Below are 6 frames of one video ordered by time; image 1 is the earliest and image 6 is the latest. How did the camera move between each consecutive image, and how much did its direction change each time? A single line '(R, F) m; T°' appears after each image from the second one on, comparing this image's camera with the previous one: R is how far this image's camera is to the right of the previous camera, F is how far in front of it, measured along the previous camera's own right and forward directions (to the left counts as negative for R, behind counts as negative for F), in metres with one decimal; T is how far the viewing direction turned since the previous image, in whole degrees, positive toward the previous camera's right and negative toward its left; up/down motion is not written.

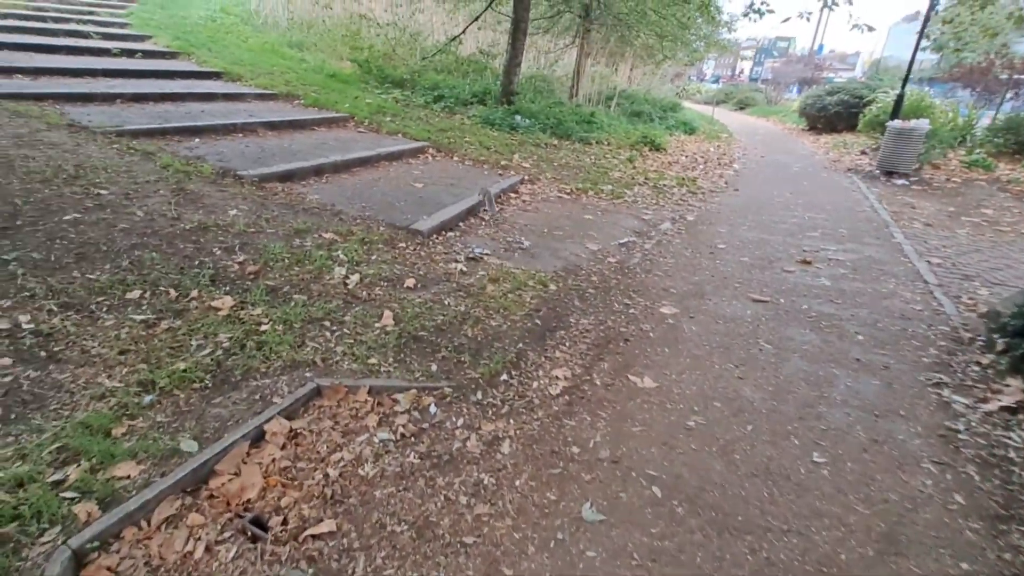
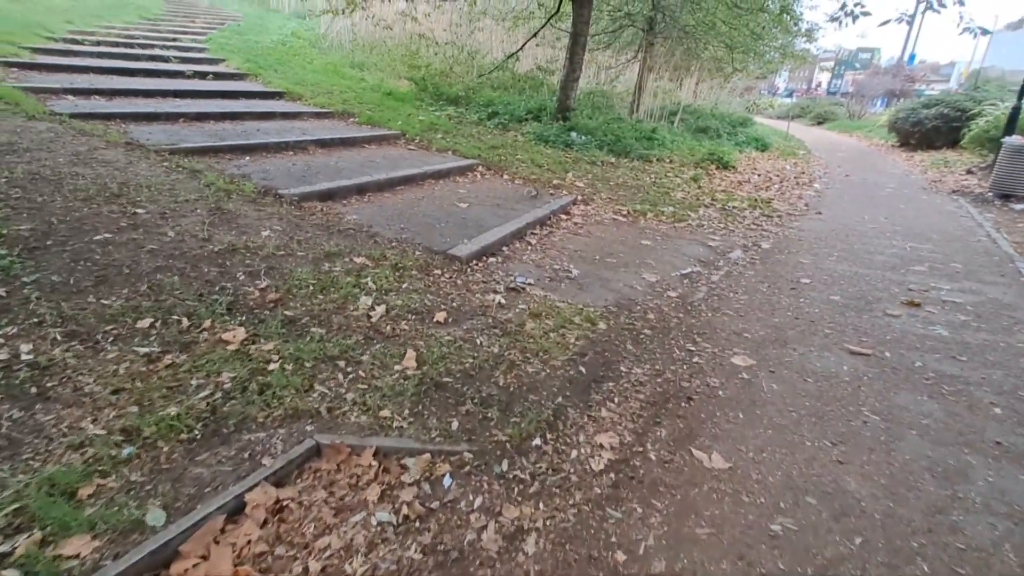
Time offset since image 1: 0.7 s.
(+0.1, +0.4) m; -6°
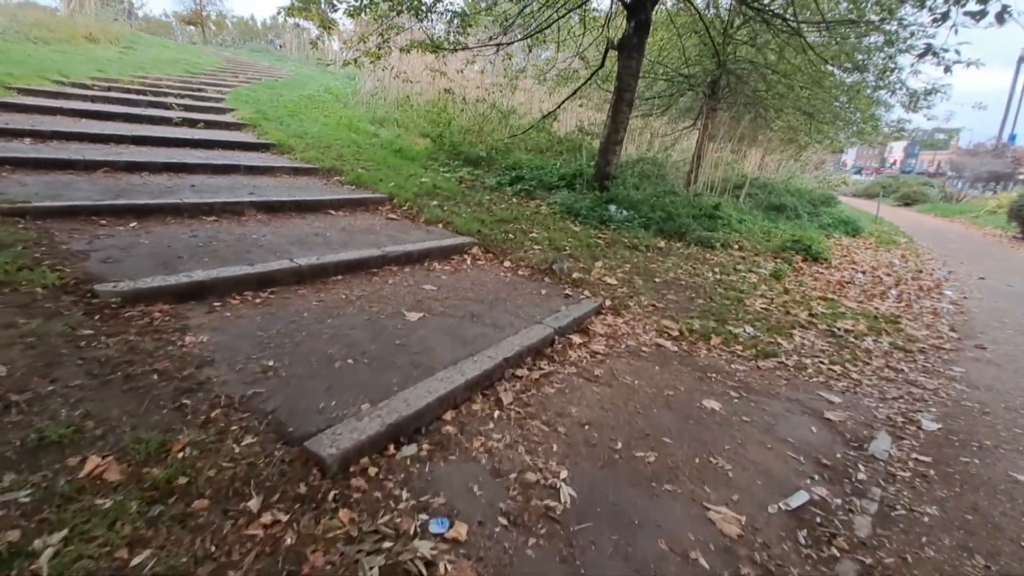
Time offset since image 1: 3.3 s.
(+0.4, +1.9) m; -6°
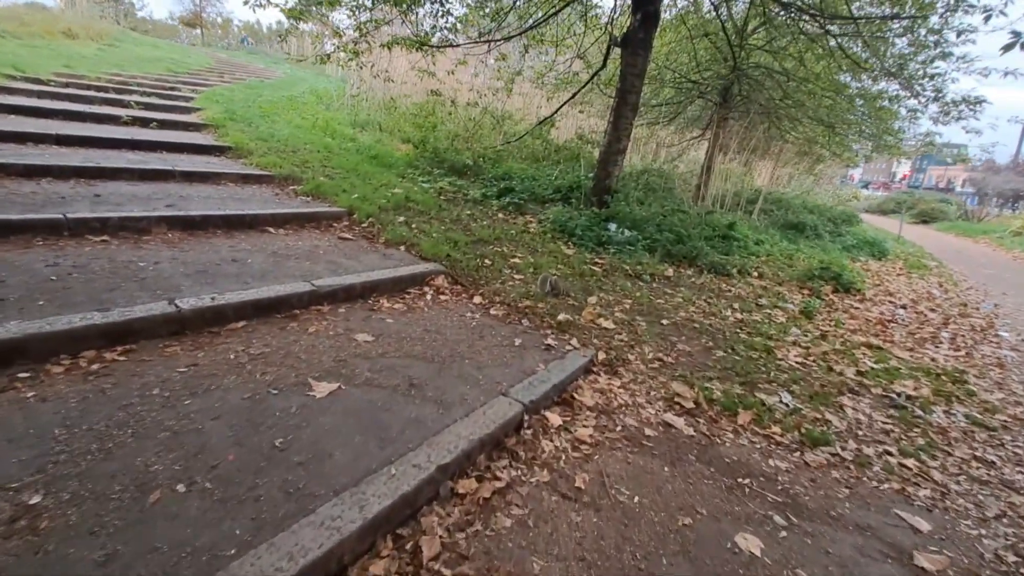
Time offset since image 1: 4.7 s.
(+0.2, +0.9) m; 0°
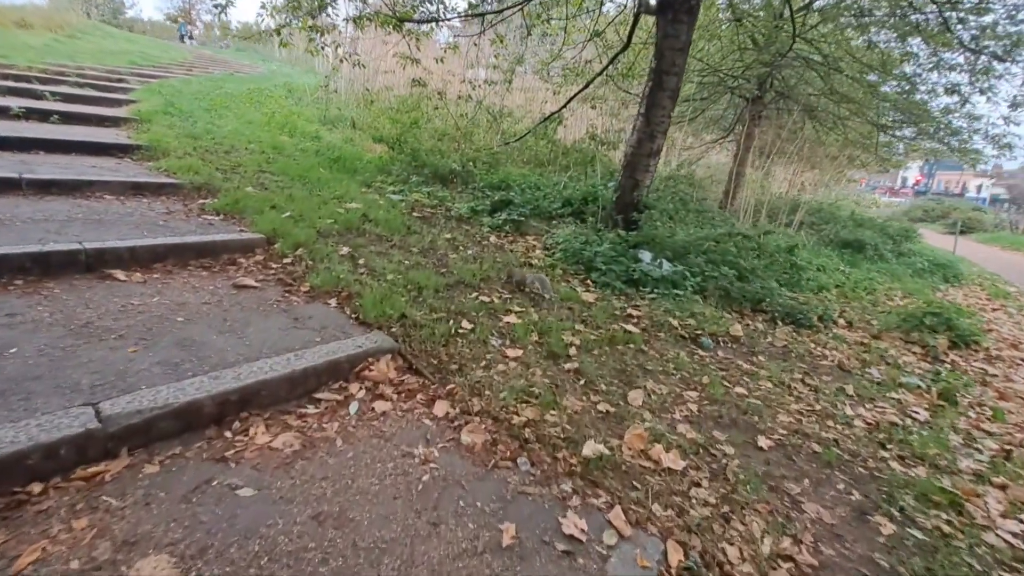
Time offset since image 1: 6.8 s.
(0.0, +1.5) m; 0°
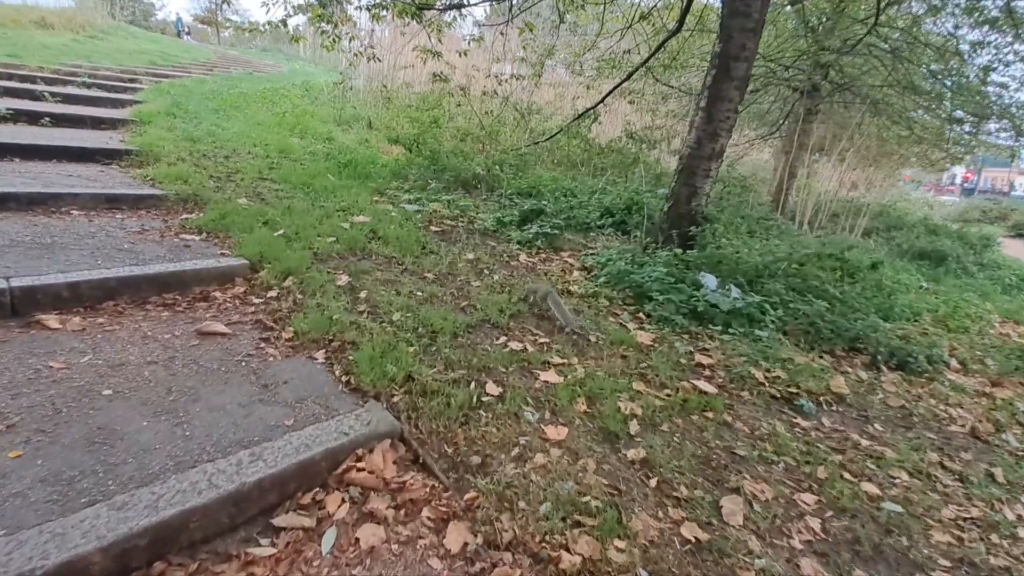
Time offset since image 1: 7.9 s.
(-0.1, +0.7) m; -3°
